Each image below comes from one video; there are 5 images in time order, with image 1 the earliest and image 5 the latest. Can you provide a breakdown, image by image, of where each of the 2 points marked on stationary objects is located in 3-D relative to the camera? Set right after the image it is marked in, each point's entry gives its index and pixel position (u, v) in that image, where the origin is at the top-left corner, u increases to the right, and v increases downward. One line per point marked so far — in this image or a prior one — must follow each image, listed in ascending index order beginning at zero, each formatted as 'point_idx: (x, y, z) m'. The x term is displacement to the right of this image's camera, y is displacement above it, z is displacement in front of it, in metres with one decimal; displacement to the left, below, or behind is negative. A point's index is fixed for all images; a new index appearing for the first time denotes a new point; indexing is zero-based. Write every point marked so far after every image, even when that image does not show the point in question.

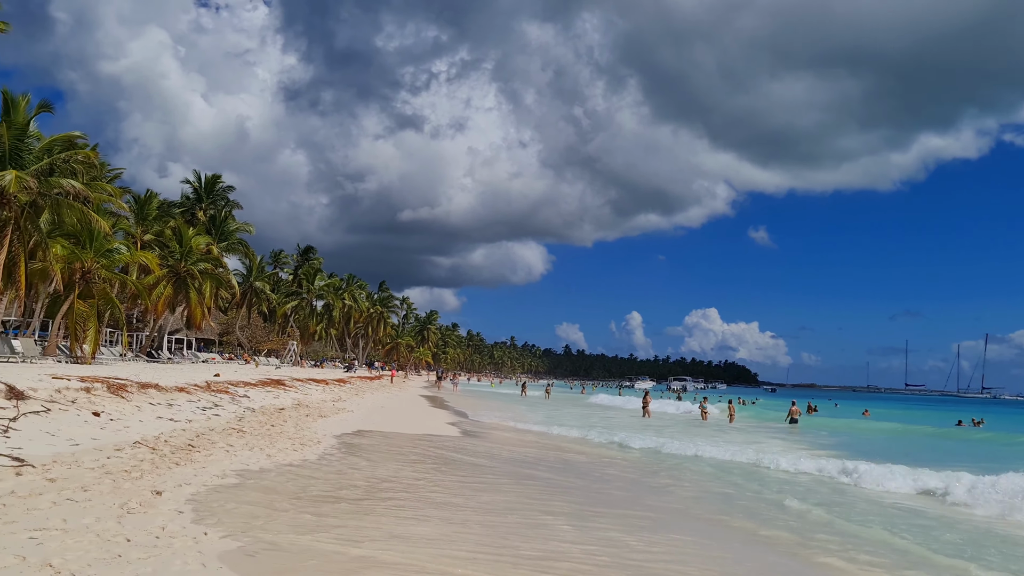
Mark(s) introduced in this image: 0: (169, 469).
0: (-5.1, -2.7, +8.4) m
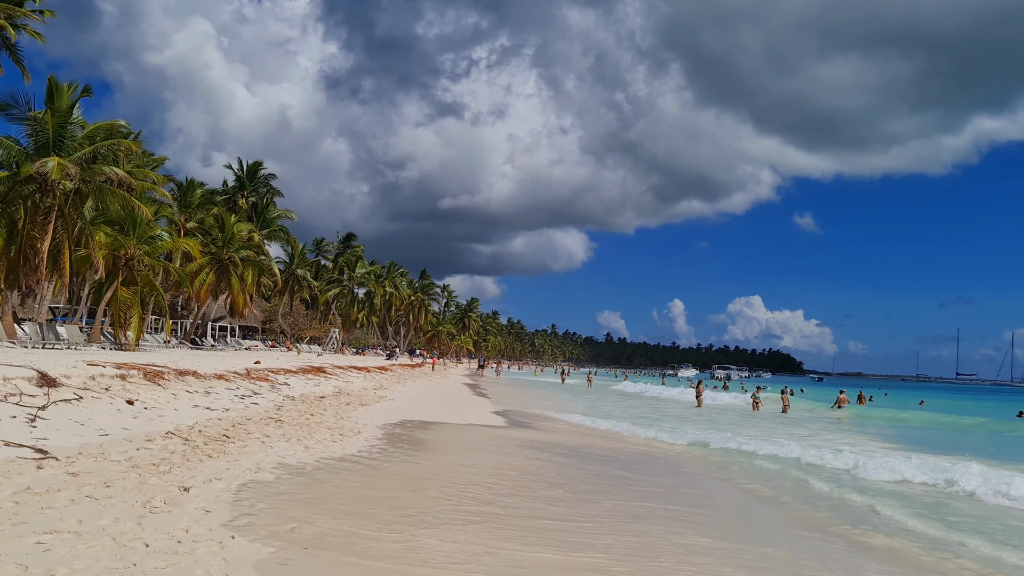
0: (-4.3, -2.4, +7.9) m
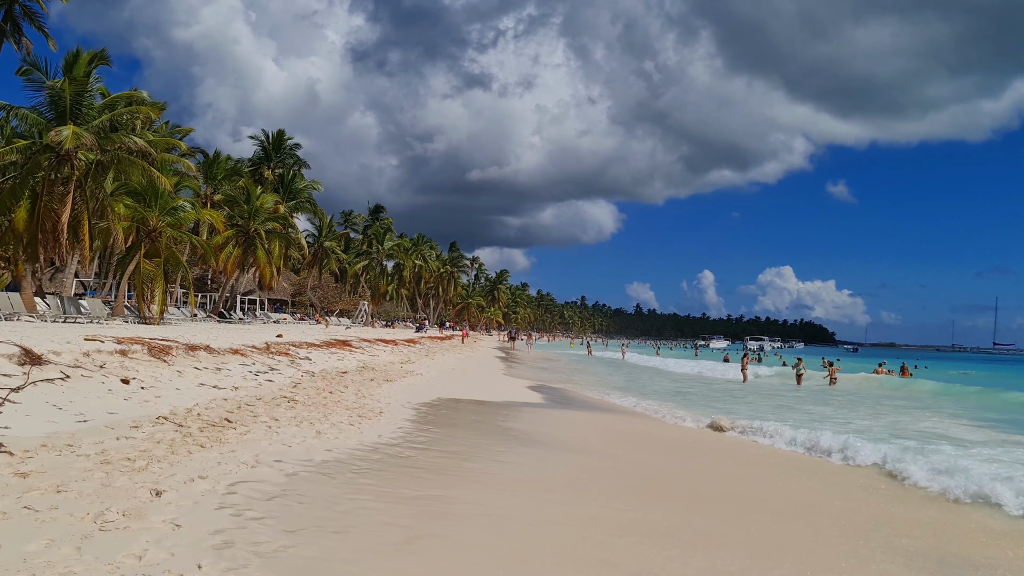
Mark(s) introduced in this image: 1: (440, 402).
0: (-3.8, -2.0, +6.6) m
1: (-1.6, -2.6, +13.0) m
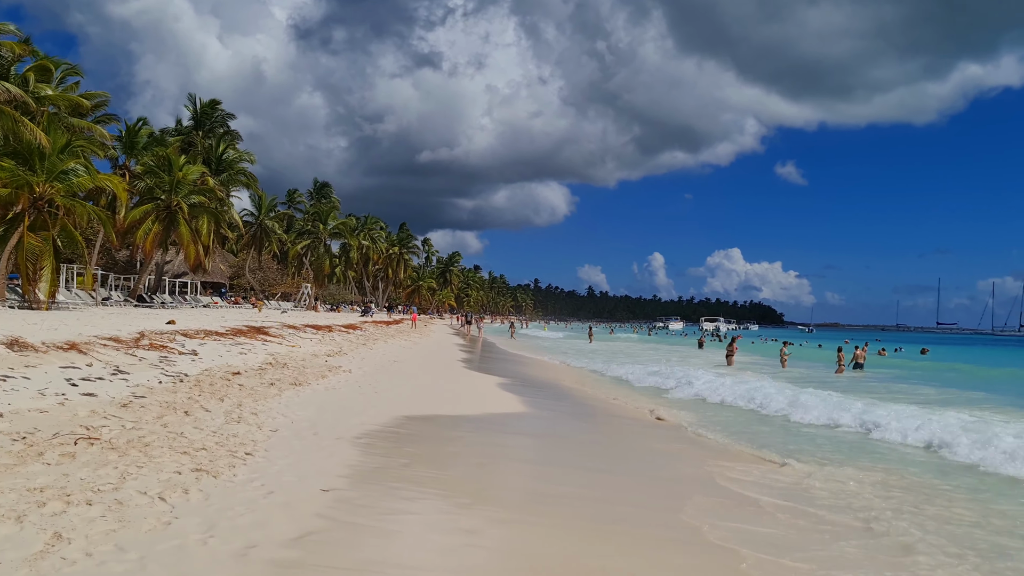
0: (-3.8, -1.5, +1.8) m
1: (-2.1, -2.0, +8.4) m
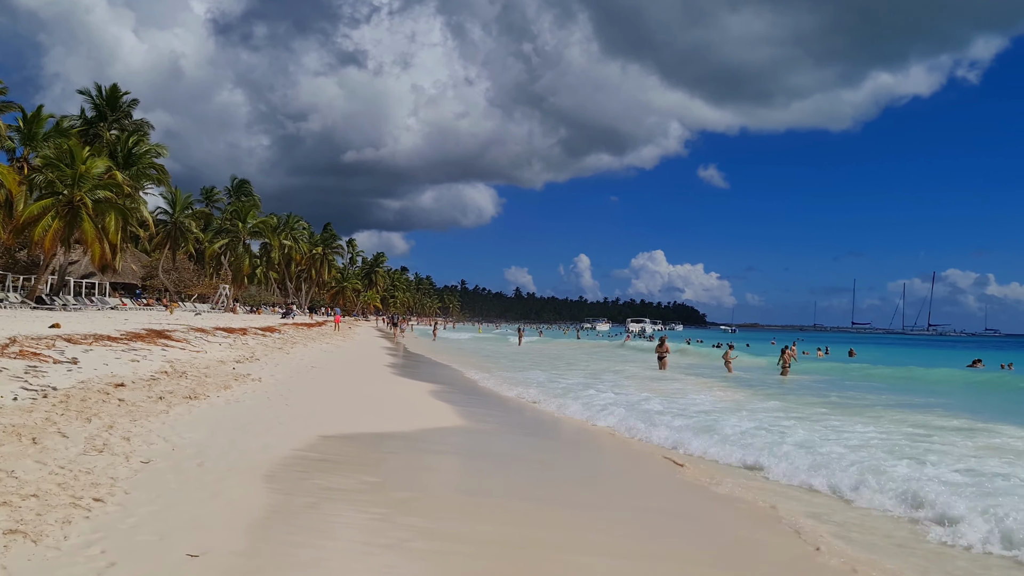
0: (-3.7, -1.4, +0.2) m
1: (-2.9, -1.9, +6.9) m
